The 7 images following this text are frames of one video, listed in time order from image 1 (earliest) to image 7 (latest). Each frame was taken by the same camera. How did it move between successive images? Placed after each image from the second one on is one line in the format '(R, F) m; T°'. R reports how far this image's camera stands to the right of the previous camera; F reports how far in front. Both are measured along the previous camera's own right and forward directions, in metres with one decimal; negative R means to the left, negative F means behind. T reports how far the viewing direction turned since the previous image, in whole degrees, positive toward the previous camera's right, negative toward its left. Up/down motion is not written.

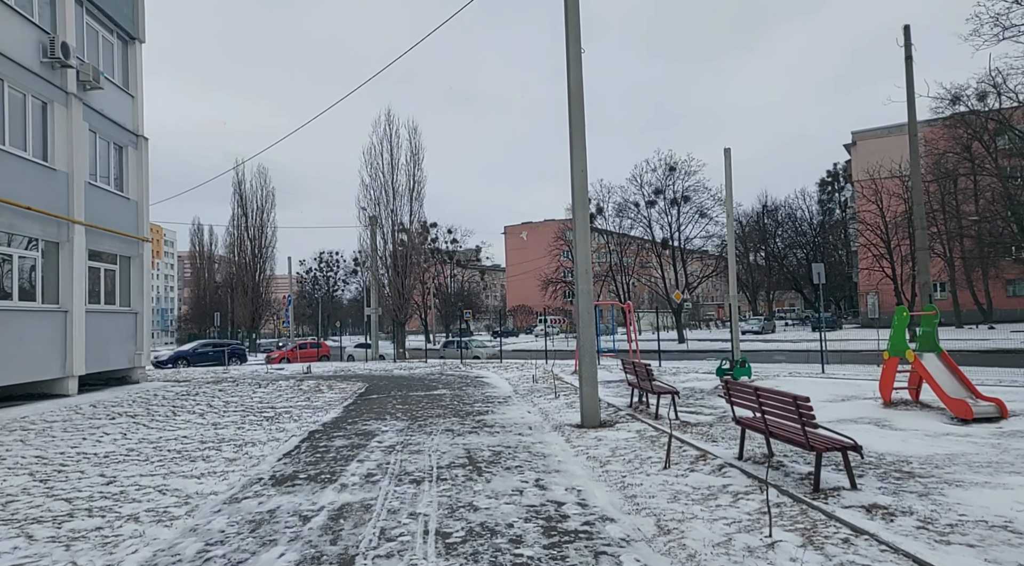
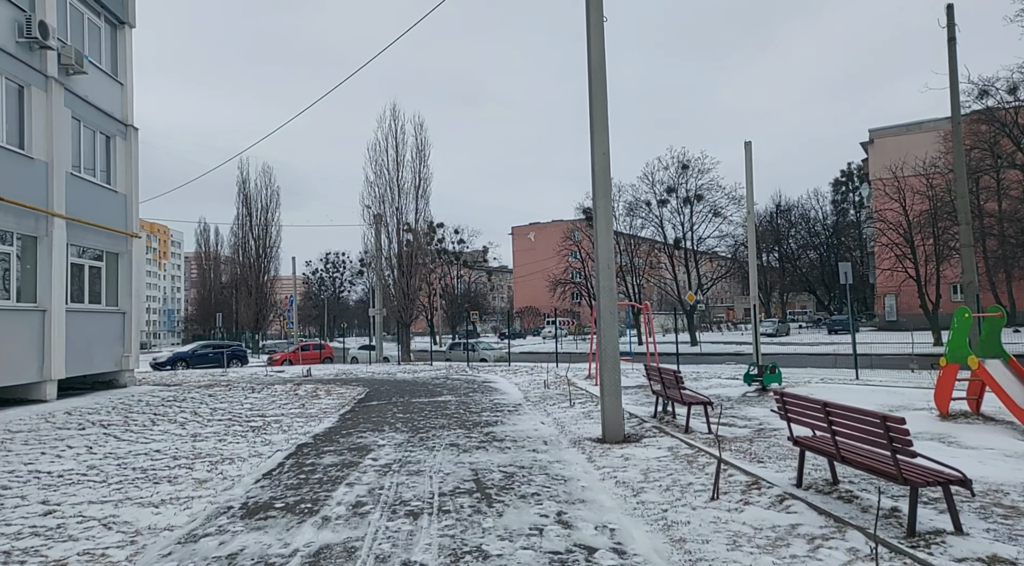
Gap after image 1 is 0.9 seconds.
(-0.1, +1.1) m; -1°
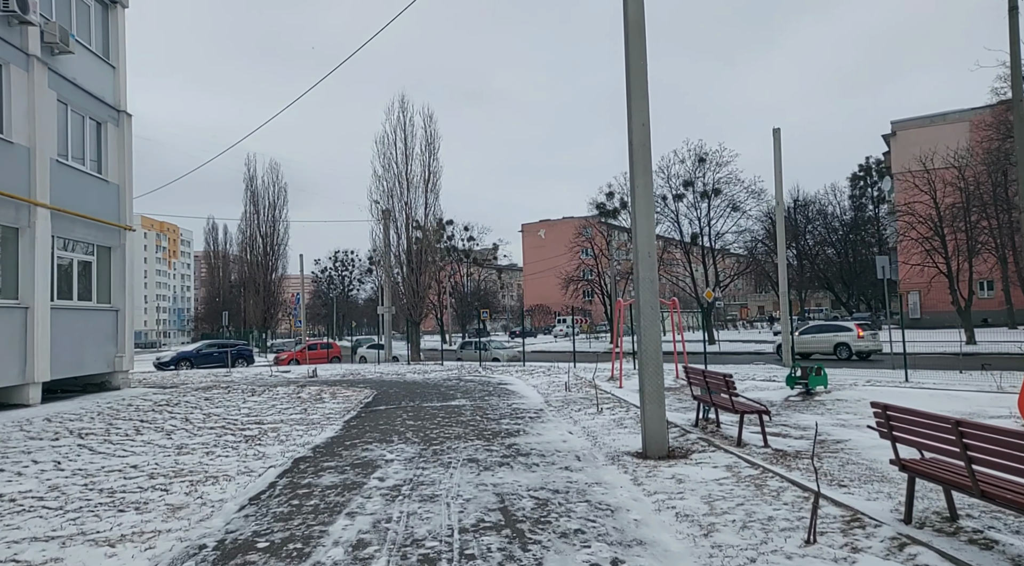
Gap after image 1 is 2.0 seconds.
(-0.2, +1.2) m; -1°
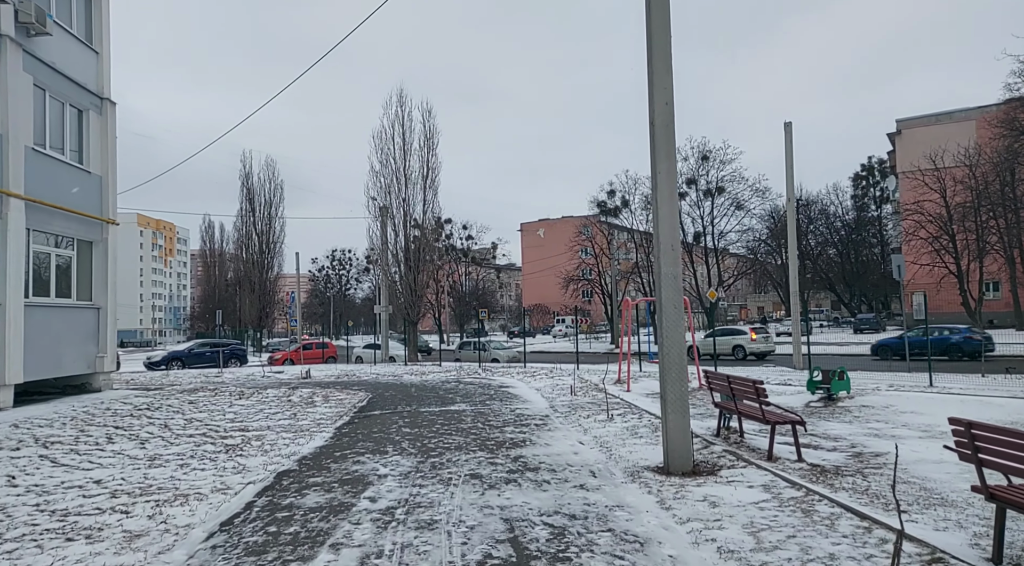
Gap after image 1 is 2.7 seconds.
(-0.1, +0.8) m; 0°
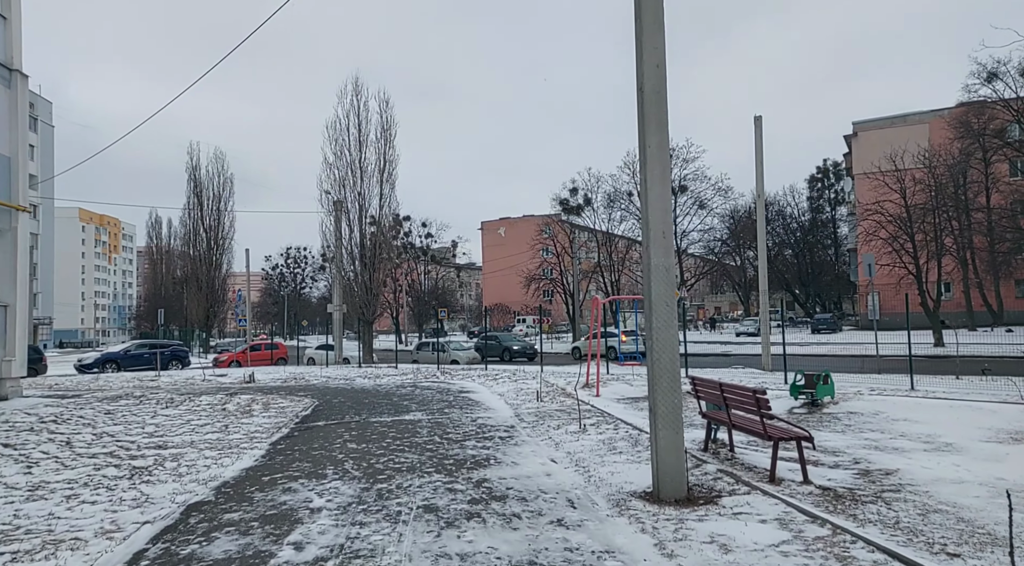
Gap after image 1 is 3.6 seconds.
(0.0, +1.2) m; +3°
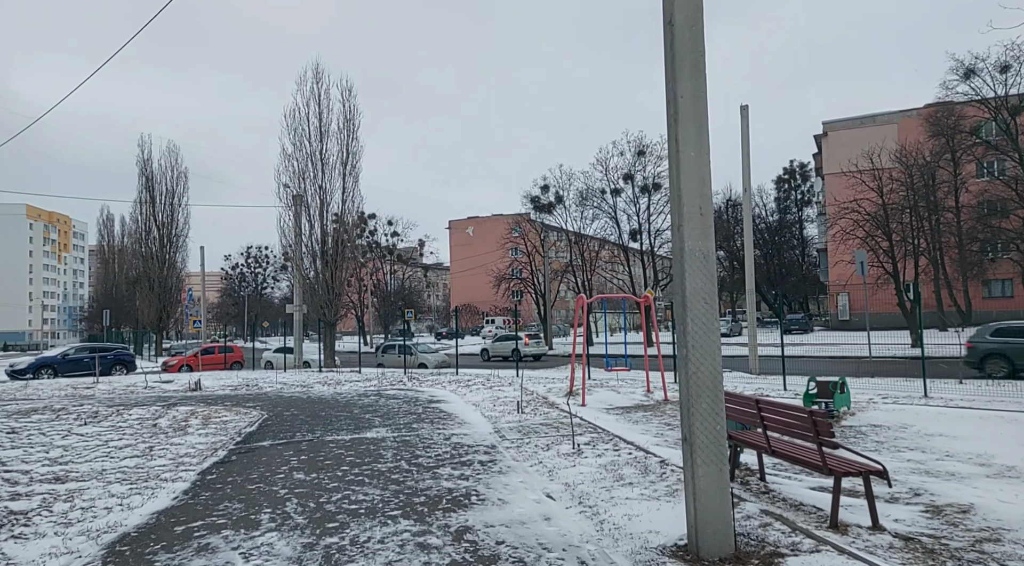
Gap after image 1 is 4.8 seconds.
(-0.2, +1.5) m; +3°
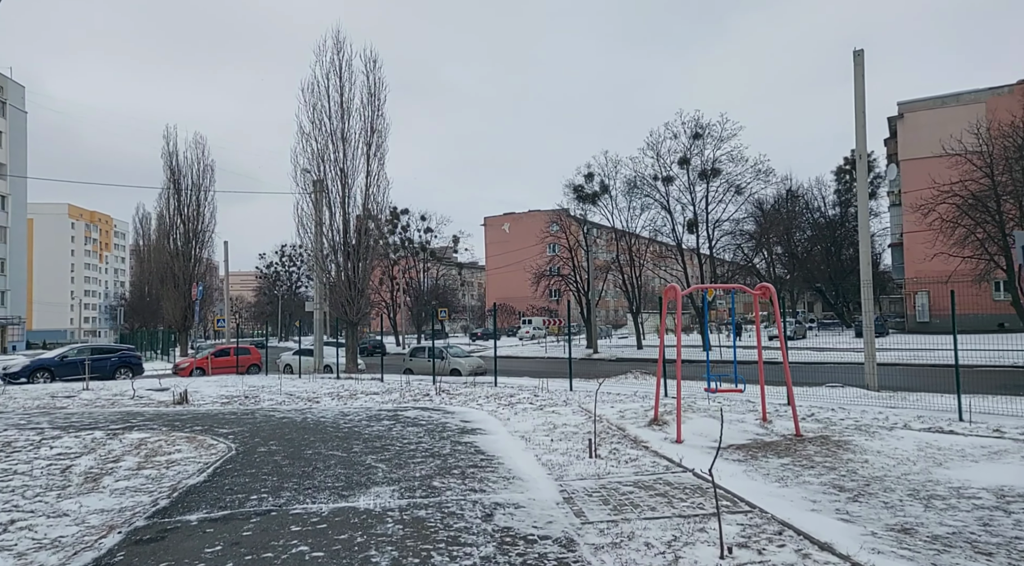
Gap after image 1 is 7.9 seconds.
(-0.4, +3.8) m; -3°
